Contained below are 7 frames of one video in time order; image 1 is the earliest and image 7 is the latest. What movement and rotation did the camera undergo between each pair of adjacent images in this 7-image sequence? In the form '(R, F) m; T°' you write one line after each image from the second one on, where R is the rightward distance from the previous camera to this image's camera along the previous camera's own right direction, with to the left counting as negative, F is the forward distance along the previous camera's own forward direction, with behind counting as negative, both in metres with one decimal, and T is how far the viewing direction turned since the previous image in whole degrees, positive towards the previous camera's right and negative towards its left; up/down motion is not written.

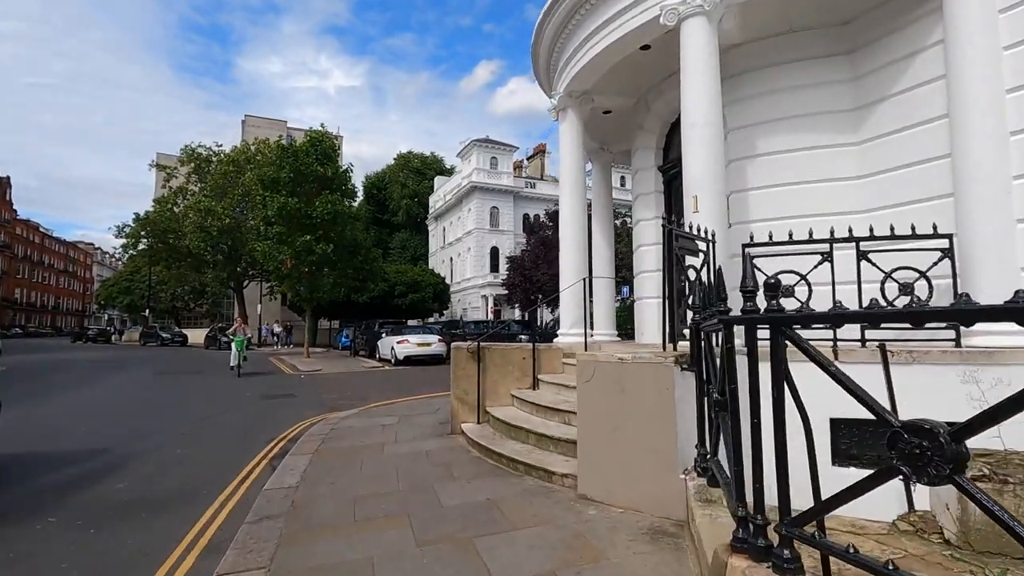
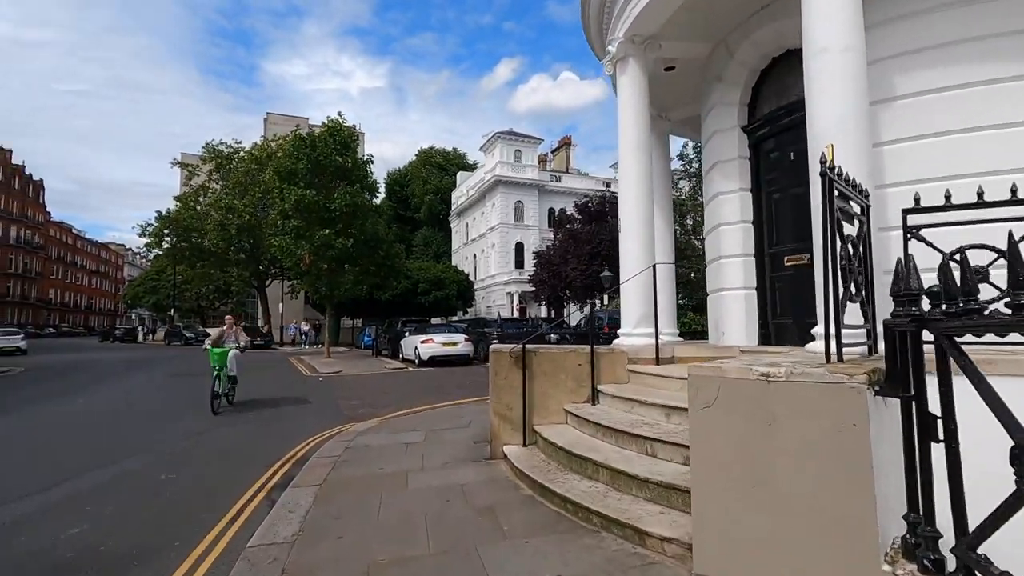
(-0.4, +1.5) m; -2°
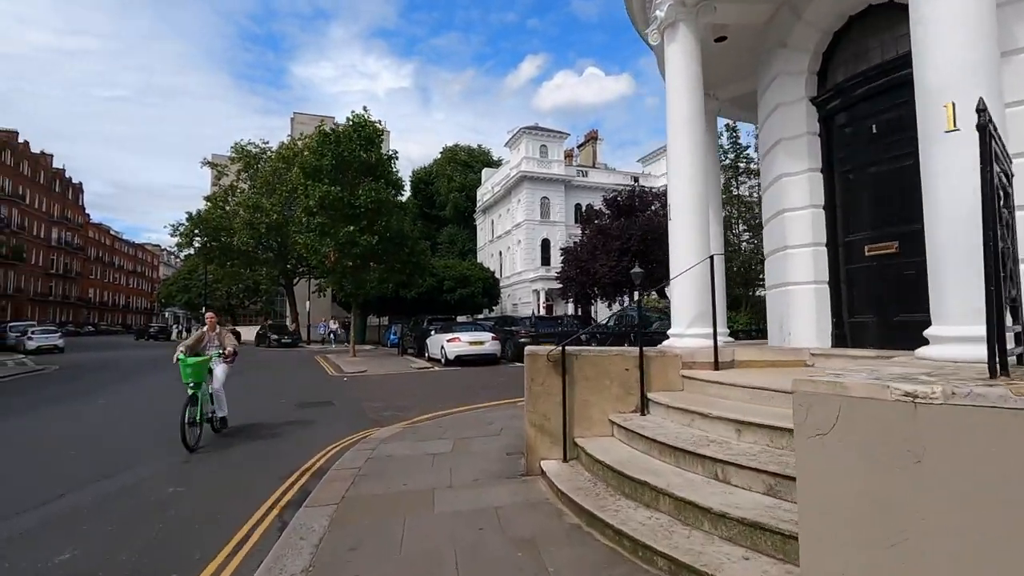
(-0.1, +0.7) m; -3°
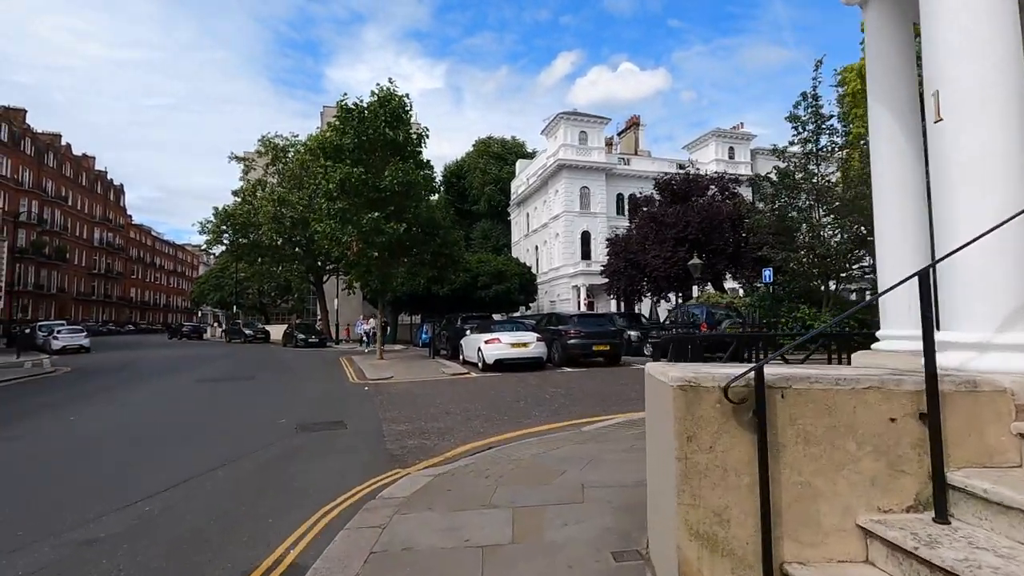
(-0.5, +2.8) m; -3°
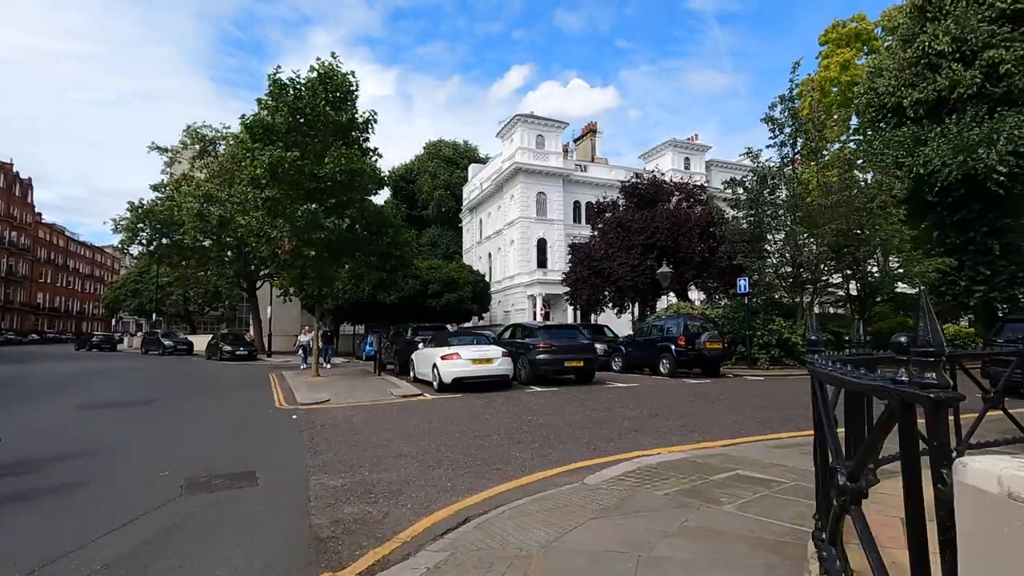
(-0.4, +2.3) m; +6°
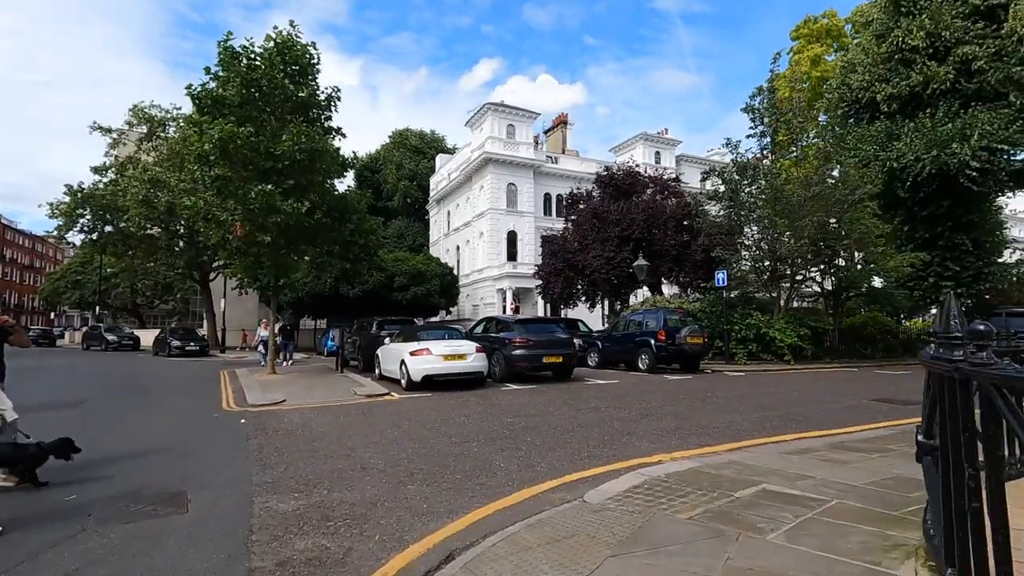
(-0.2, +1.0) m; +4°
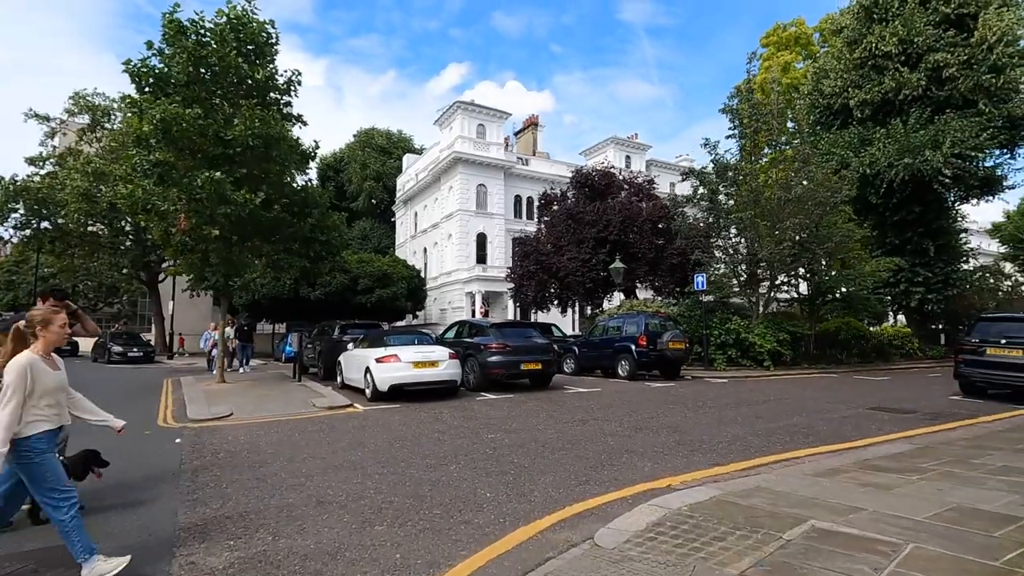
(-0.3, +1.1) m; +4°
